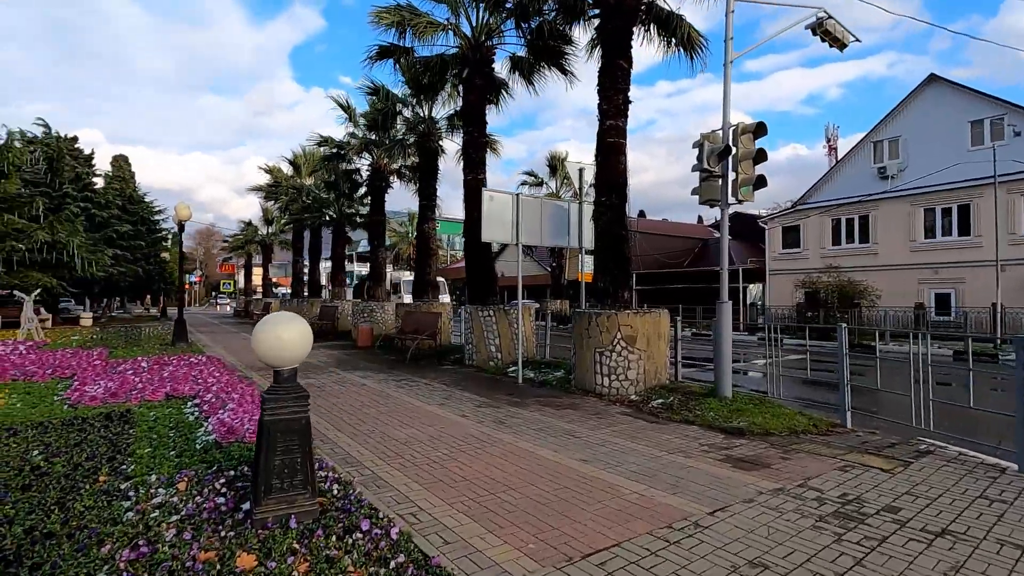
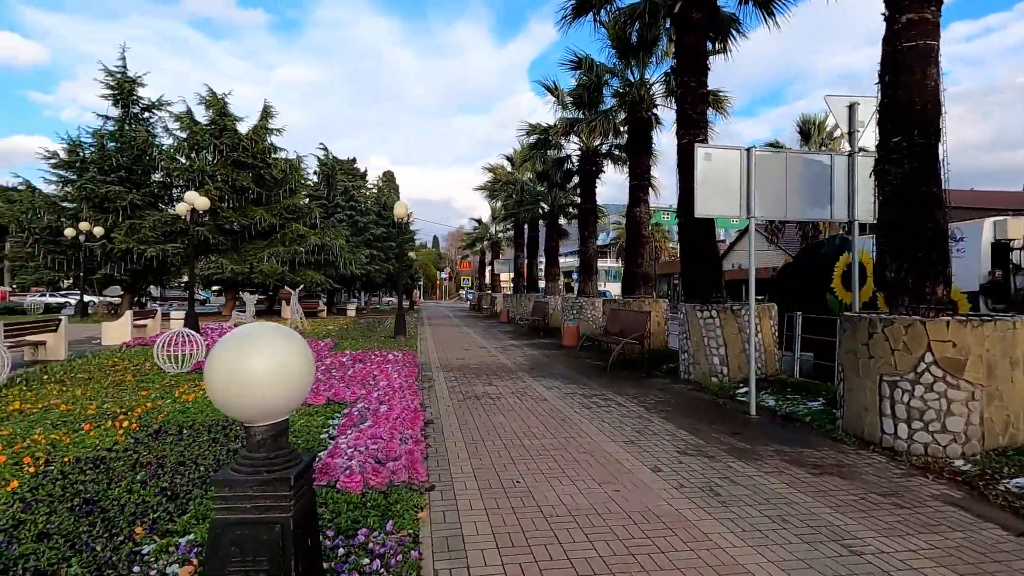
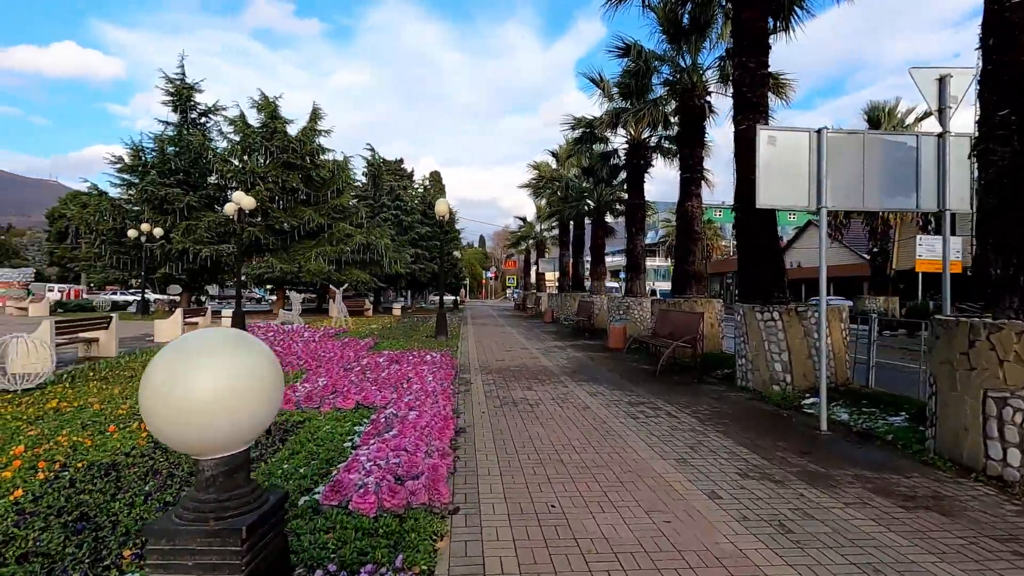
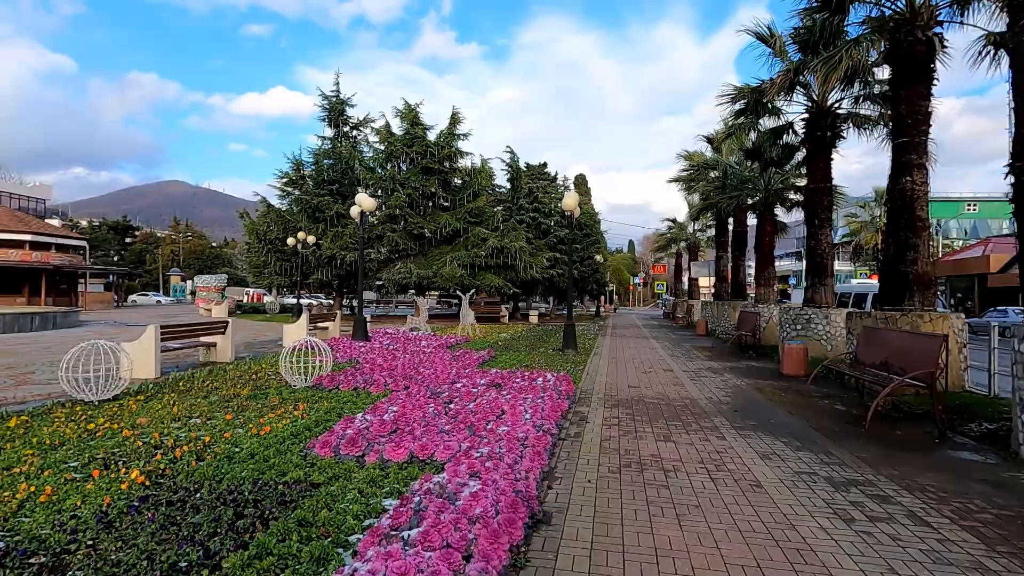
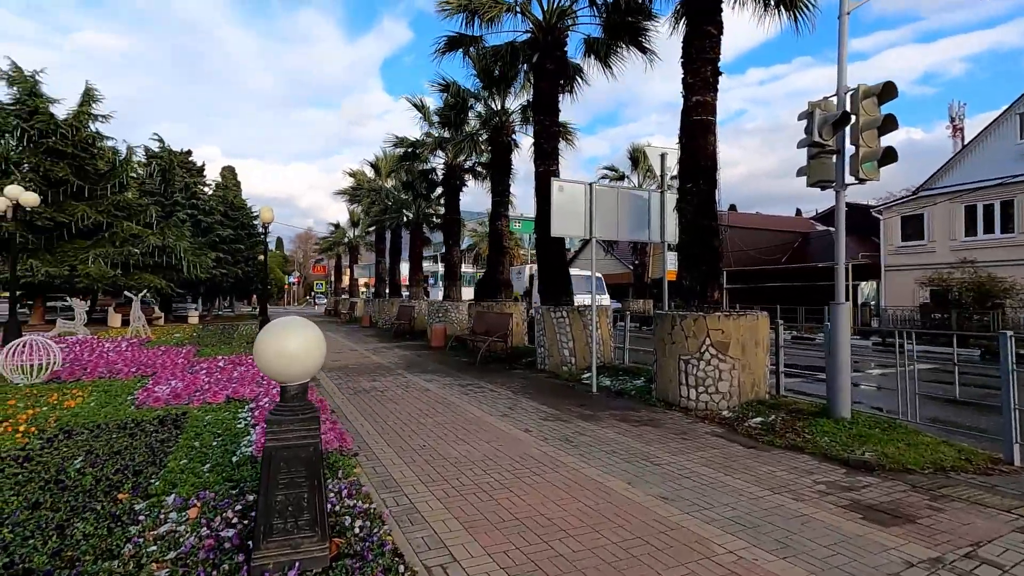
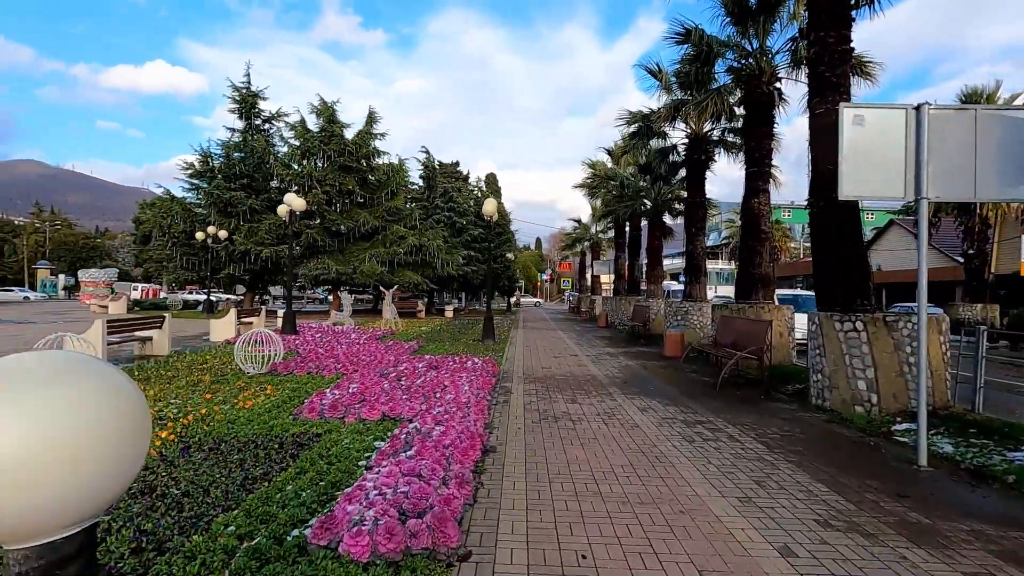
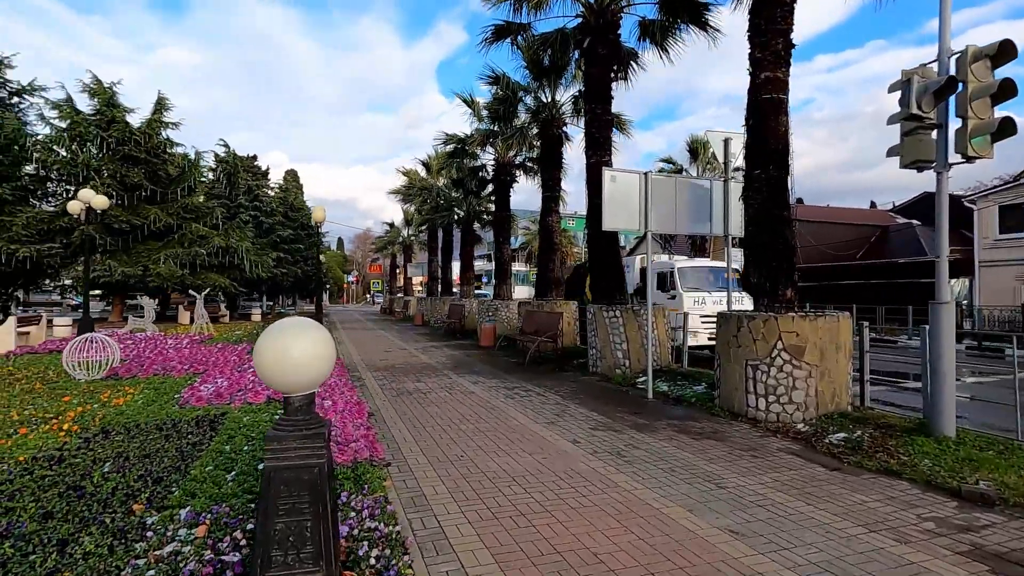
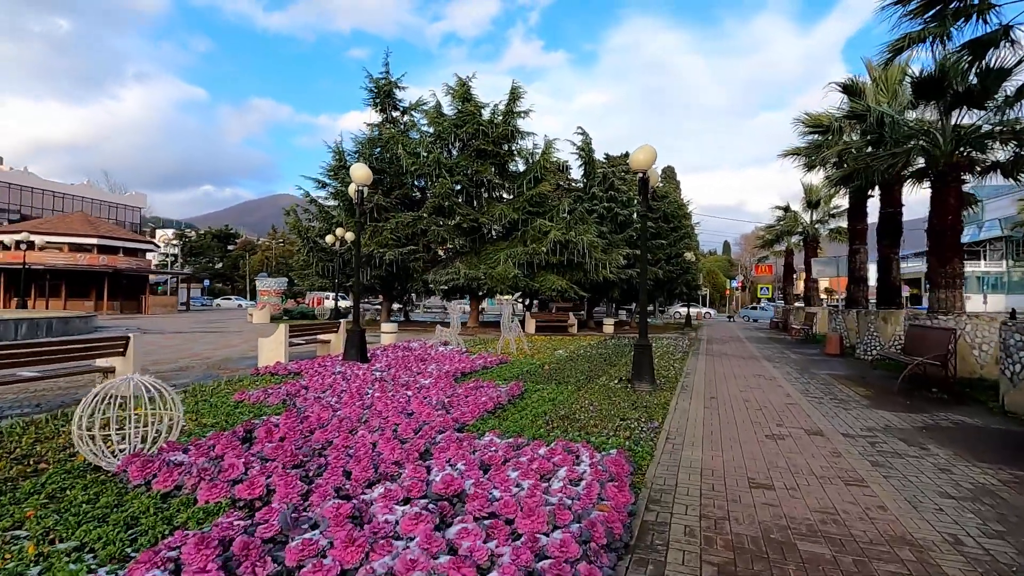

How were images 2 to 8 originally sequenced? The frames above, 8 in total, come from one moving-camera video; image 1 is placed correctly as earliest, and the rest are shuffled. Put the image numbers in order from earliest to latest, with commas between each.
5, 7, 2, 3, 6, 4, 8
